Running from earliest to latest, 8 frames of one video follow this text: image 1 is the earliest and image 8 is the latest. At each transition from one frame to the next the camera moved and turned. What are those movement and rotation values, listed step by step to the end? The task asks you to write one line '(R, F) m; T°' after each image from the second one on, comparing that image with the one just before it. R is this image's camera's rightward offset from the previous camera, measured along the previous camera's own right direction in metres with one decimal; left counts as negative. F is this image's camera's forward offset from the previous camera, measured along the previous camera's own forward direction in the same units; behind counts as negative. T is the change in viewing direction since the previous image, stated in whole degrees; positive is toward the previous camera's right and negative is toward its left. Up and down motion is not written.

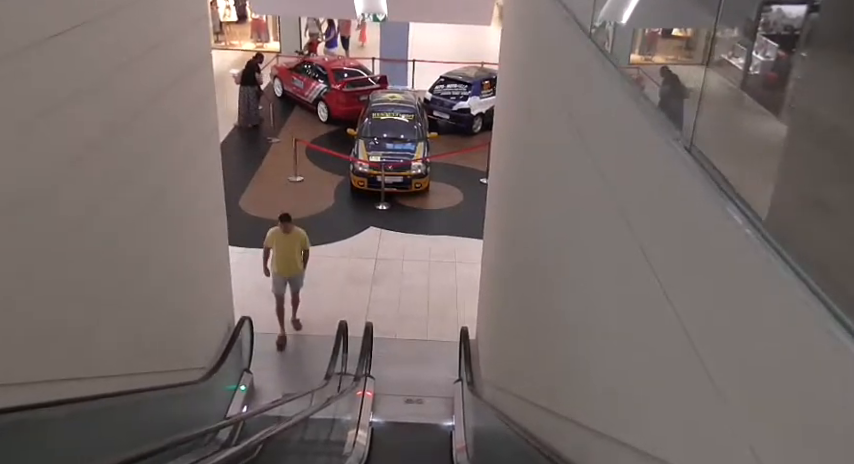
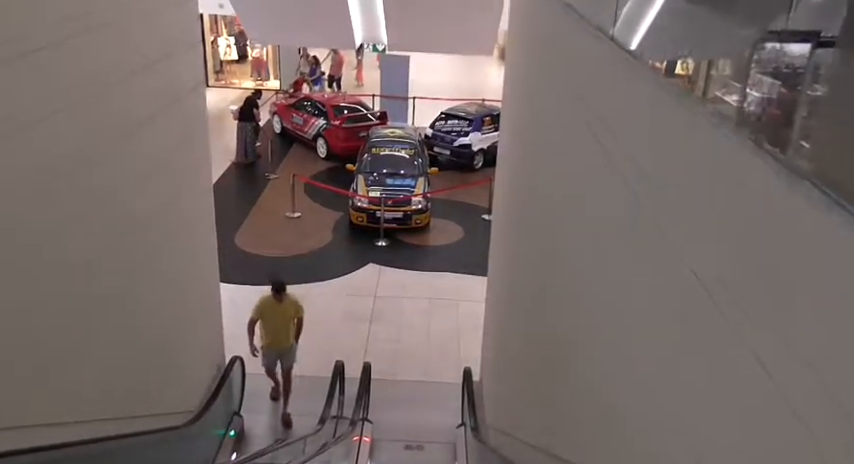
(0.0, +0.3) m; 0°
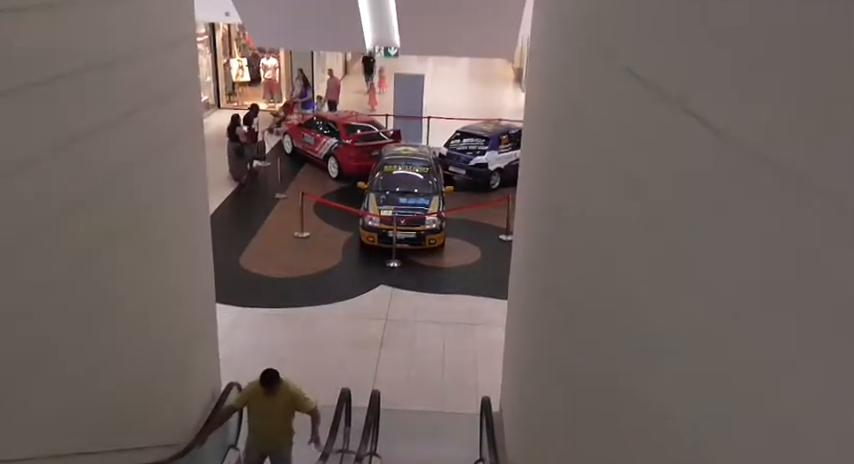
(0.0, +0.5) m; -1°
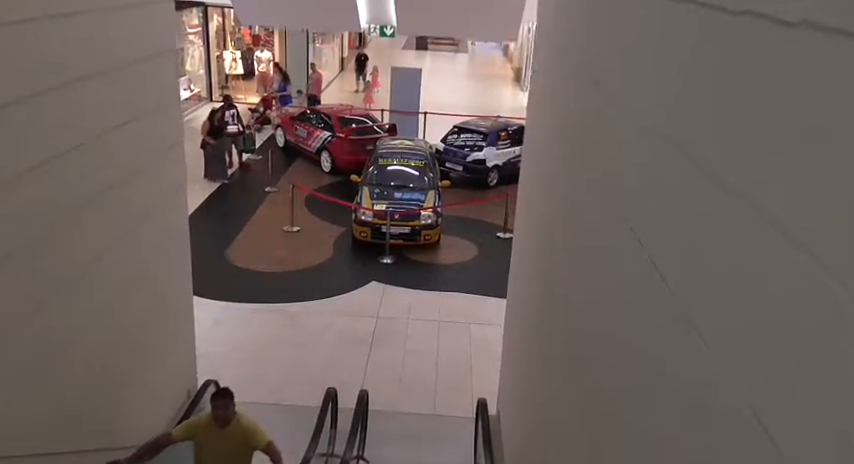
(0.0, +0.4) m; 0°
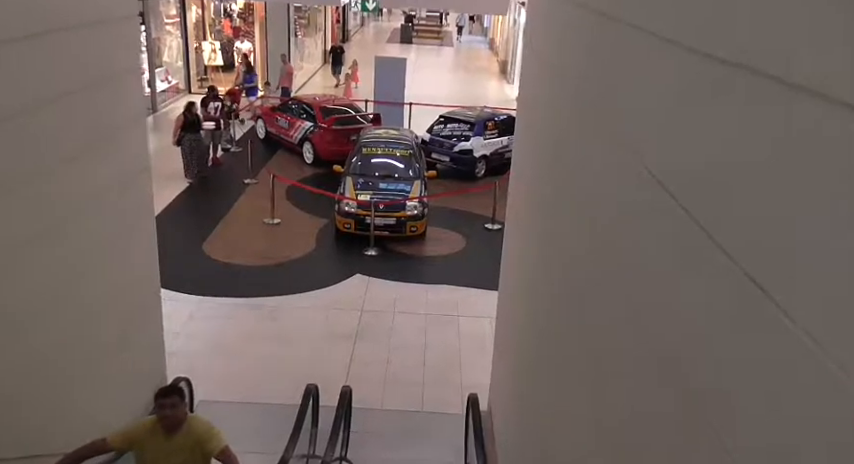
(0.0, +0.3) m; +1°
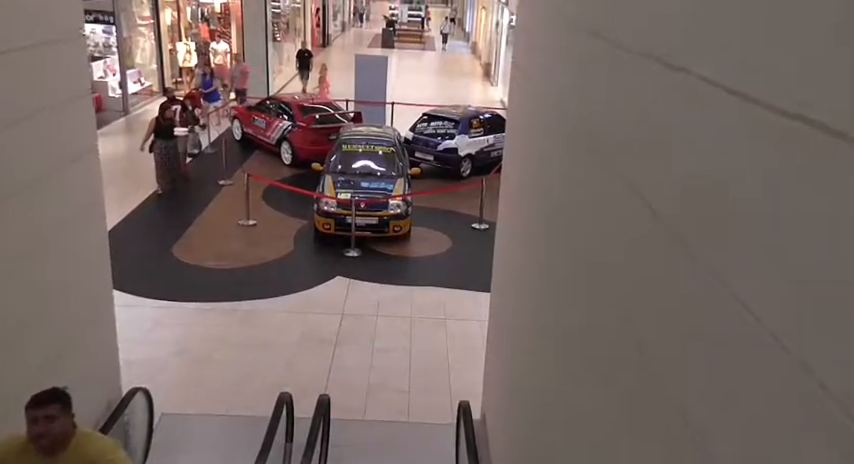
(0.0, +0.5) m; +1°
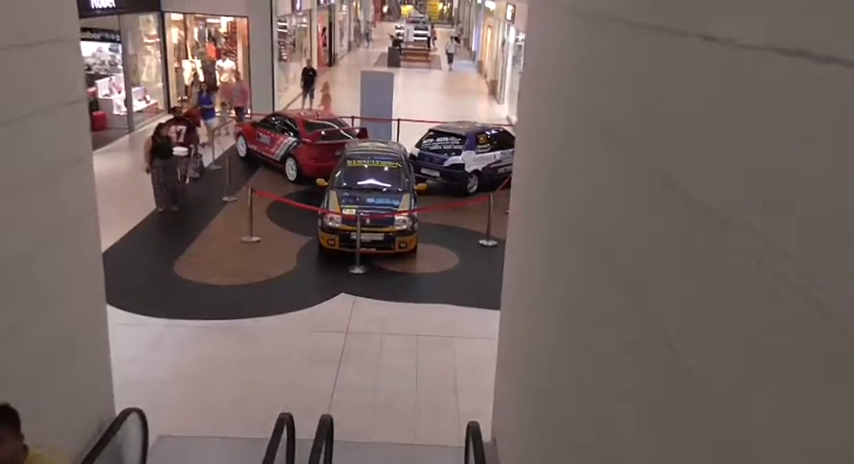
(0.0, +0.2) m; 0°
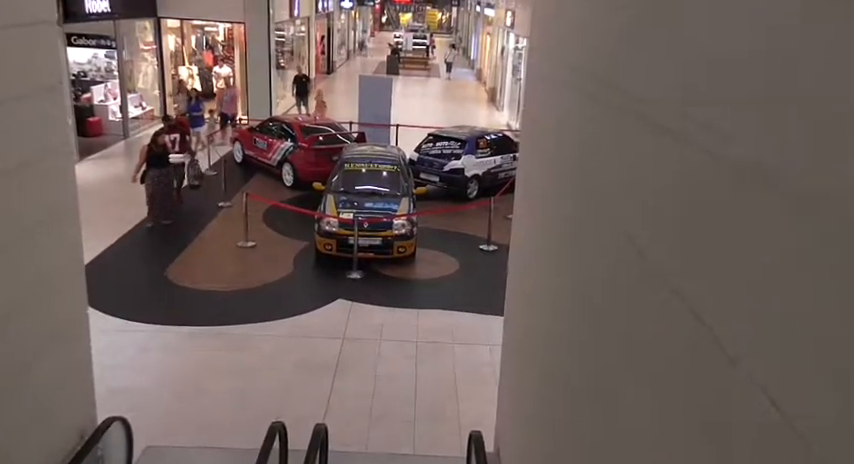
(0.0, +0.2) m; 0°
